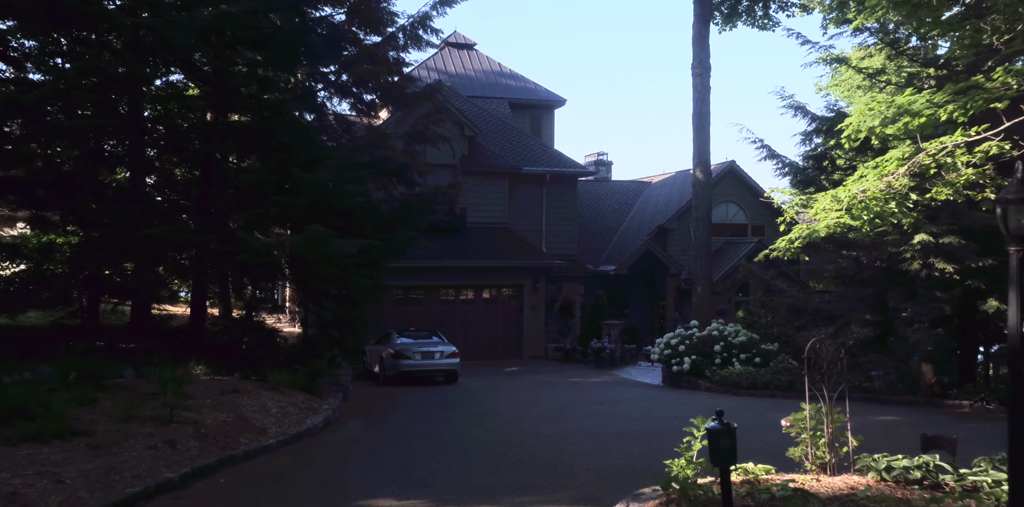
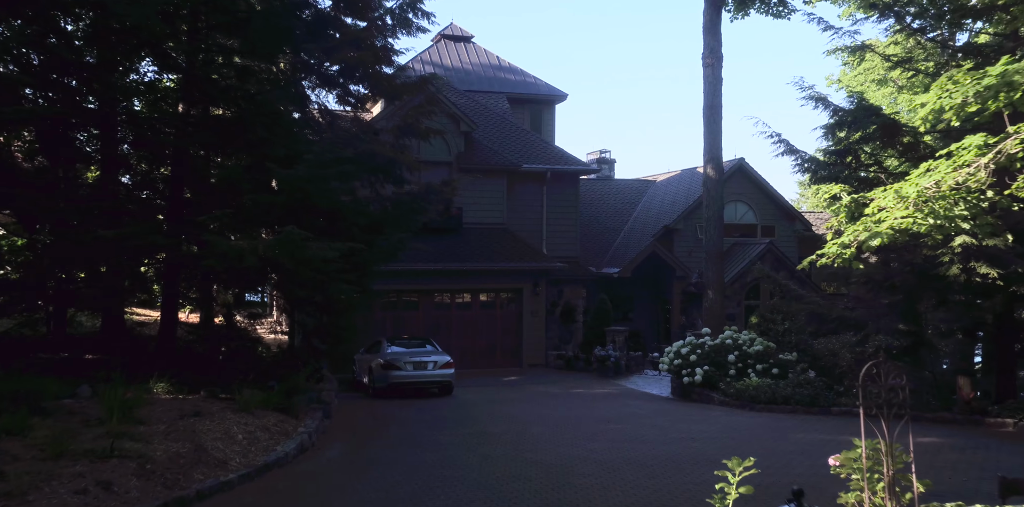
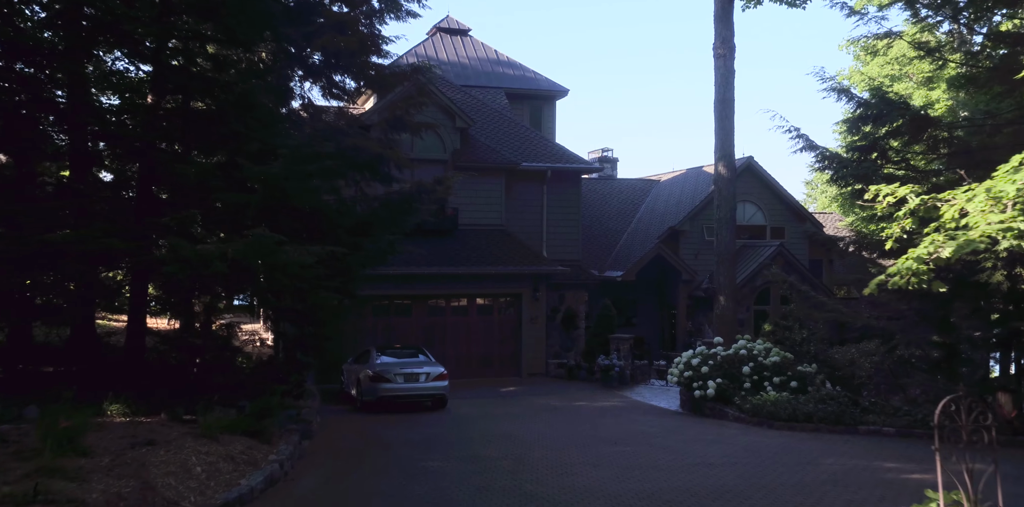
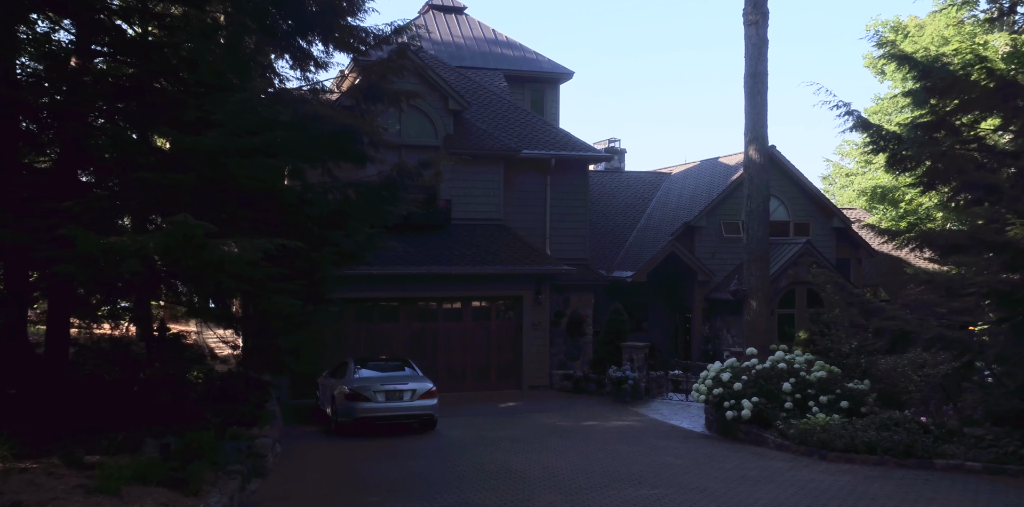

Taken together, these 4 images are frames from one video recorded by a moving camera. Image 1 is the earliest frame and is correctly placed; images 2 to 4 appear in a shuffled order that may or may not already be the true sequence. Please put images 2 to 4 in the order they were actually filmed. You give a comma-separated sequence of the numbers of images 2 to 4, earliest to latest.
2, 3, 4
